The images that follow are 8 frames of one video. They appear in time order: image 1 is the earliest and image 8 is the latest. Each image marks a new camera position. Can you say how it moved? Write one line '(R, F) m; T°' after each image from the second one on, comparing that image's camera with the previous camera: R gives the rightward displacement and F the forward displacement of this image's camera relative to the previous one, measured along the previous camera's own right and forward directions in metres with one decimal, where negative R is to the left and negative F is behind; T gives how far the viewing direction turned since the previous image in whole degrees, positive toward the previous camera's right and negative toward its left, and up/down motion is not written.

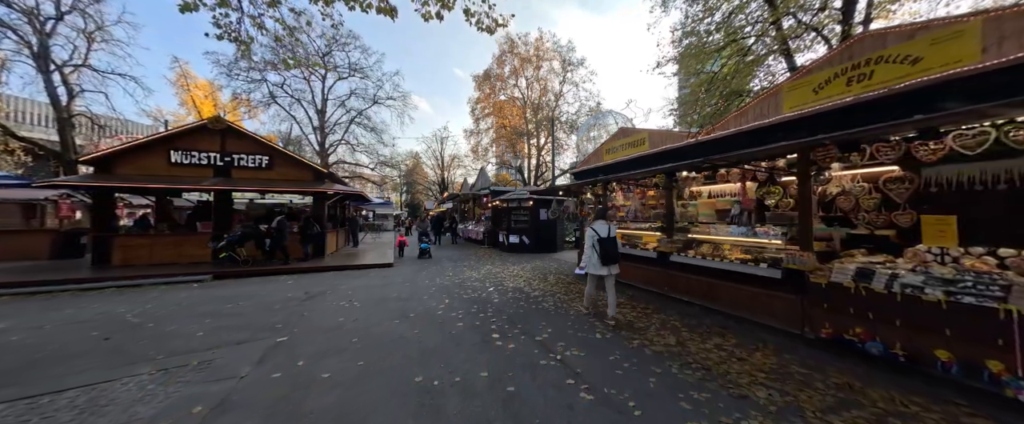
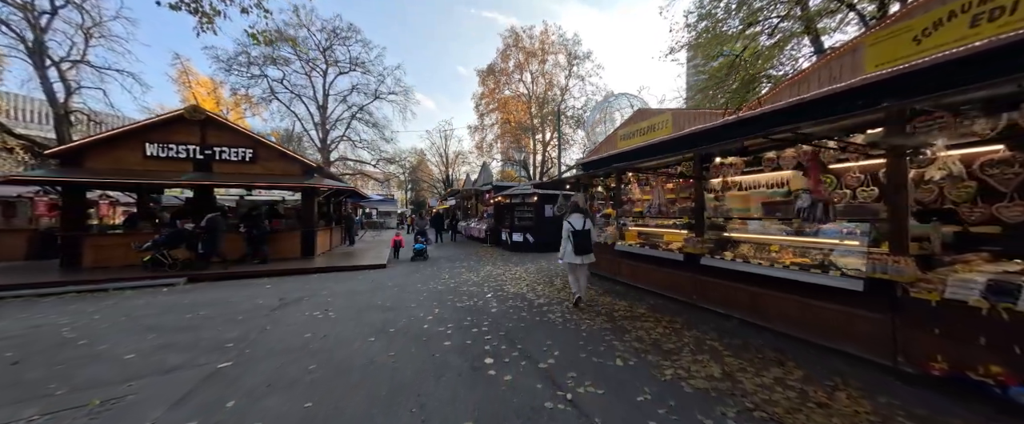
(+0.1, +0.9) m; -1°
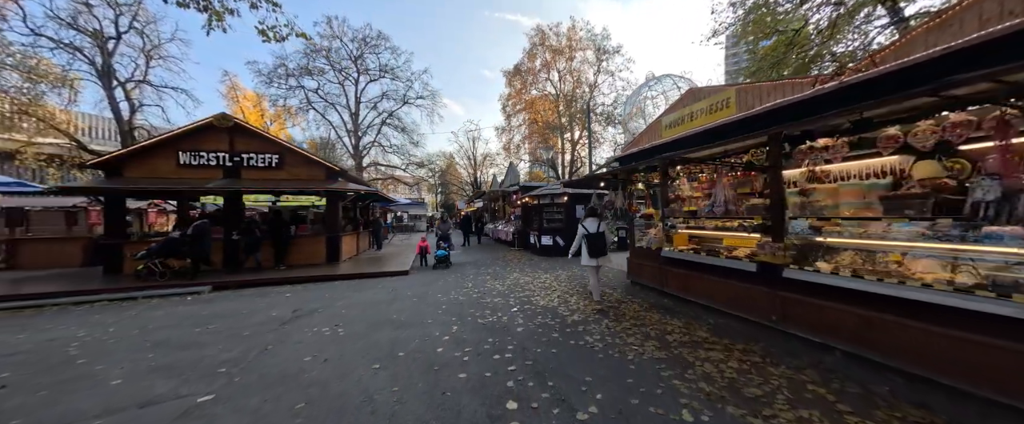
(0.0, +0.8) m; -5°
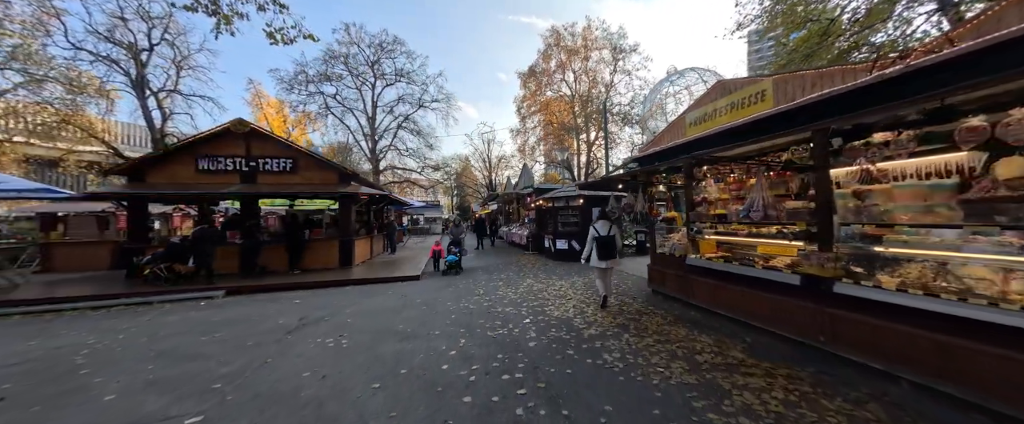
(+0.1, +0.3) m; -3°
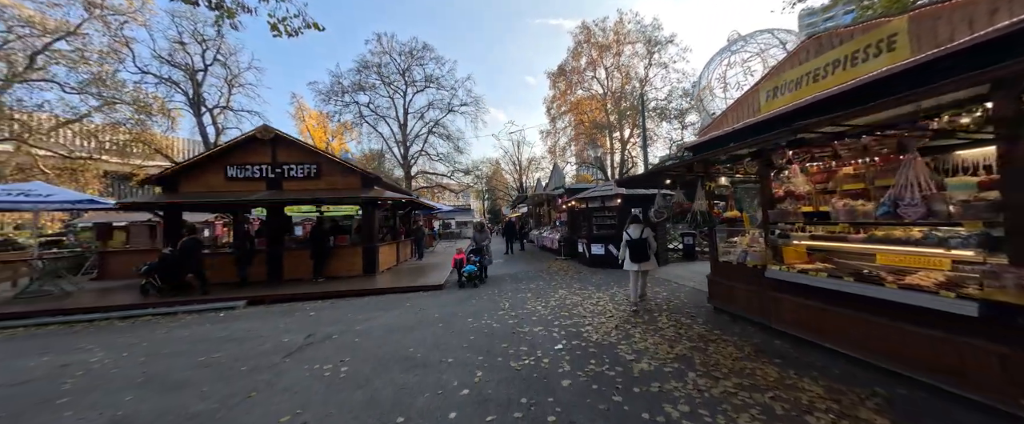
(+0.1, +0.9) m; -6°
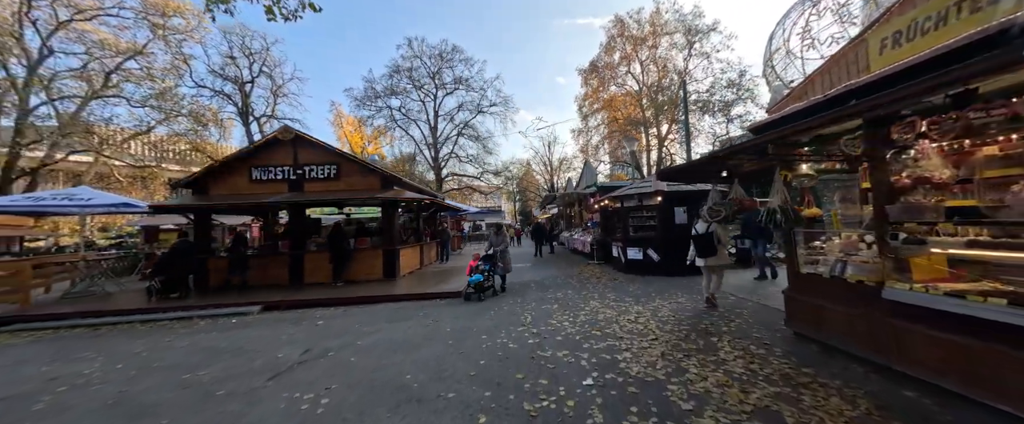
(+0.2, +0.9) m; -6°
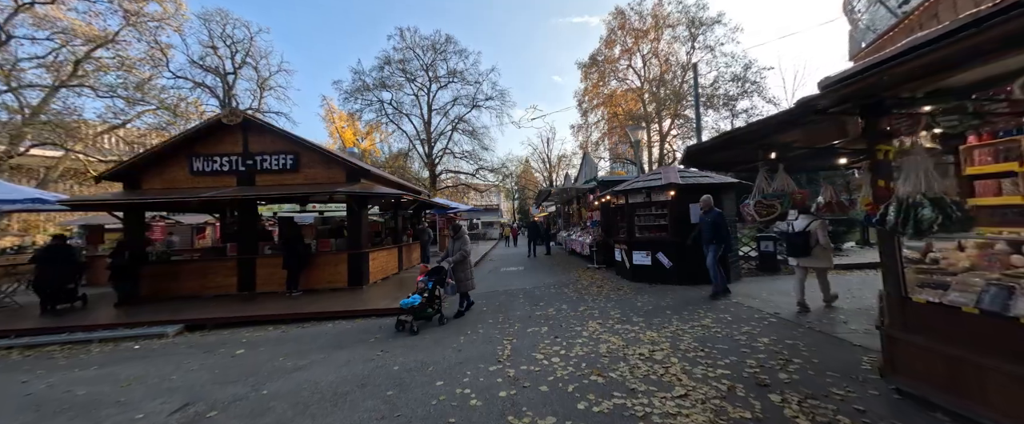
(+0.4, +1.4) m; 0°
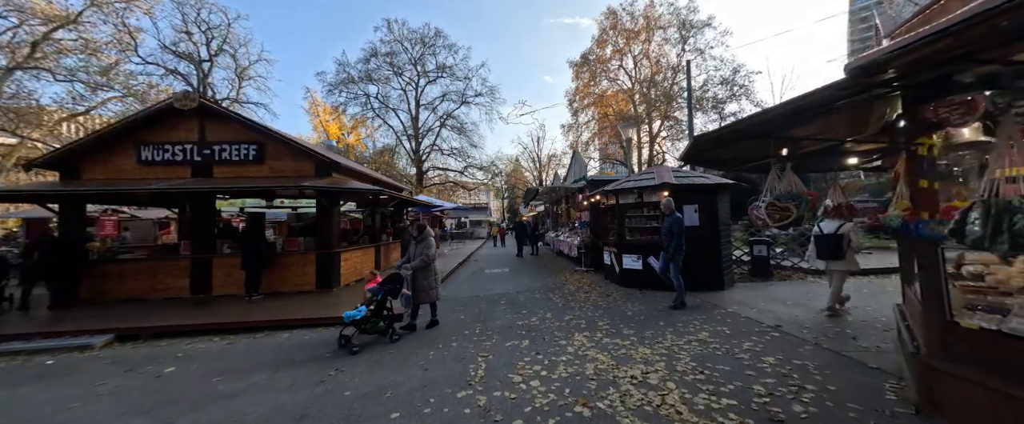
(+0.2, +0.6) m; +2°
